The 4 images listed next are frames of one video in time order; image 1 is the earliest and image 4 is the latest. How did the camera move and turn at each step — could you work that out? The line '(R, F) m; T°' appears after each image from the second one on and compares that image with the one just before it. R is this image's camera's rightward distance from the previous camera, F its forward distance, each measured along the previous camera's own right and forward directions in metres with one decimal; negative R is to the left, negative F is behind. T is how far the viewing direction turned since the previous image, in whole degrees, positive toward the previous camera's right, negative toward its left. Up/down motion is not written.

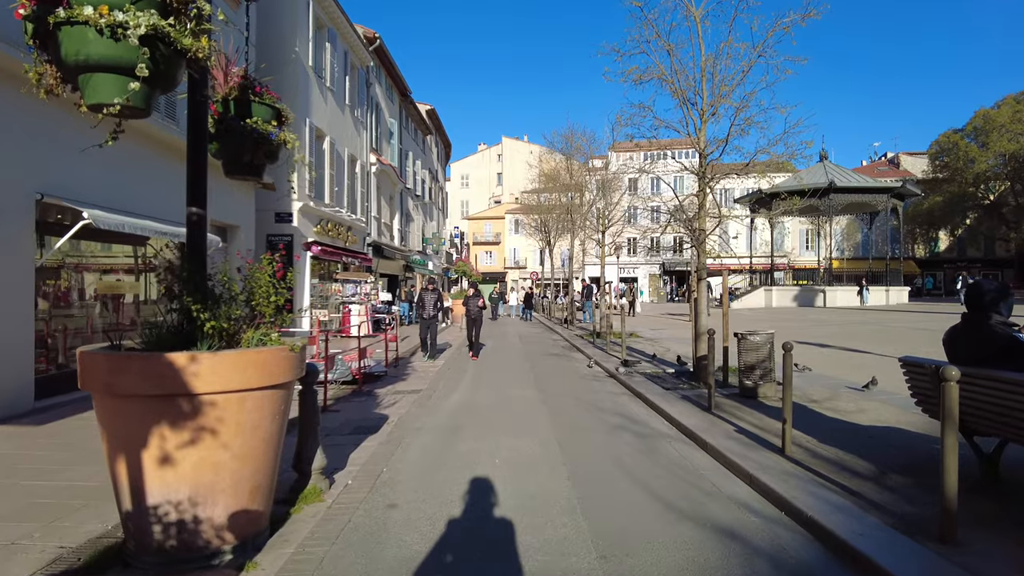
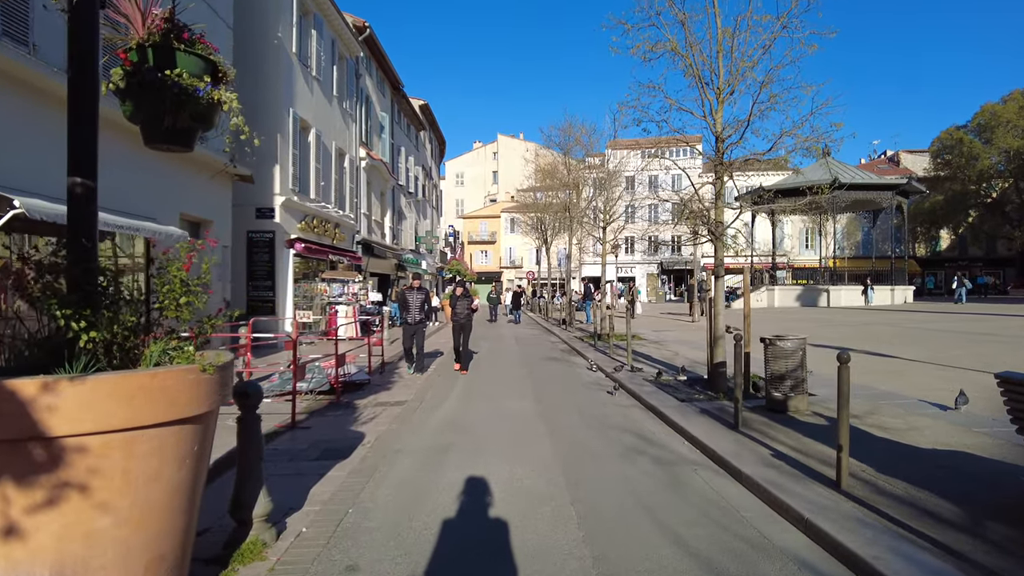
(0.0, +1.1) m; 0°
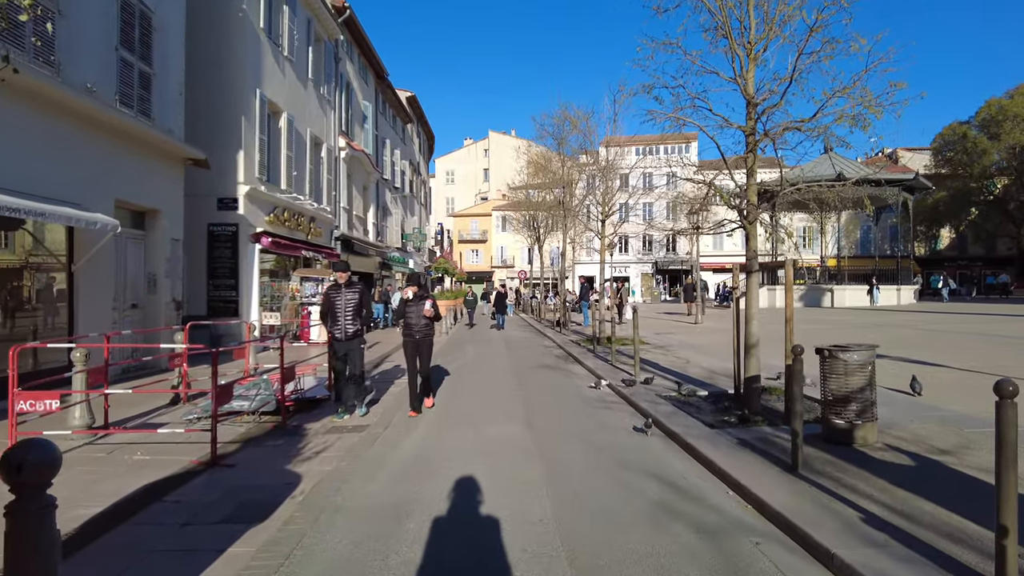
(+0.1, +1.7) m; +1°
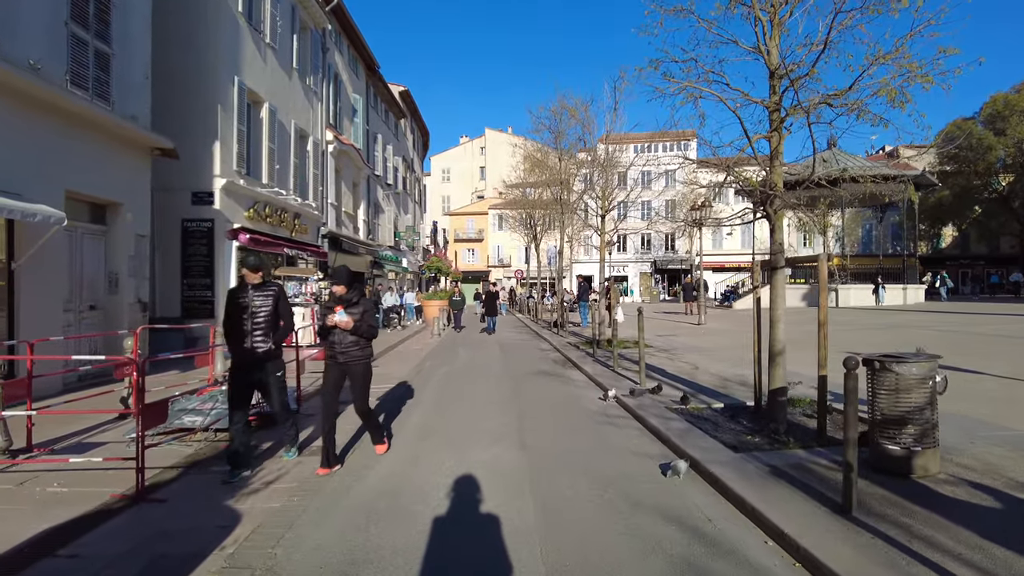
(+0.1, +1.0) m; 0°
